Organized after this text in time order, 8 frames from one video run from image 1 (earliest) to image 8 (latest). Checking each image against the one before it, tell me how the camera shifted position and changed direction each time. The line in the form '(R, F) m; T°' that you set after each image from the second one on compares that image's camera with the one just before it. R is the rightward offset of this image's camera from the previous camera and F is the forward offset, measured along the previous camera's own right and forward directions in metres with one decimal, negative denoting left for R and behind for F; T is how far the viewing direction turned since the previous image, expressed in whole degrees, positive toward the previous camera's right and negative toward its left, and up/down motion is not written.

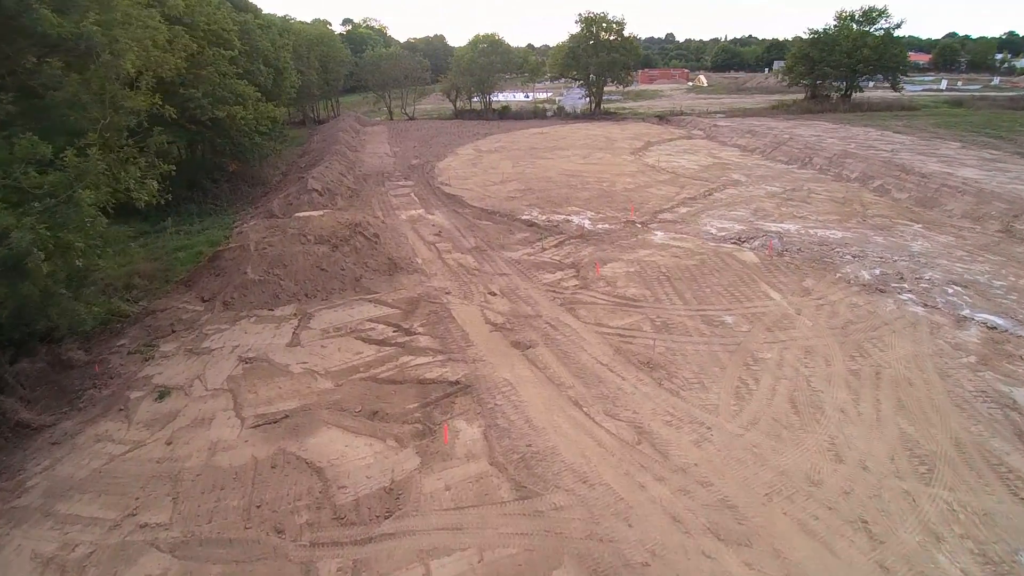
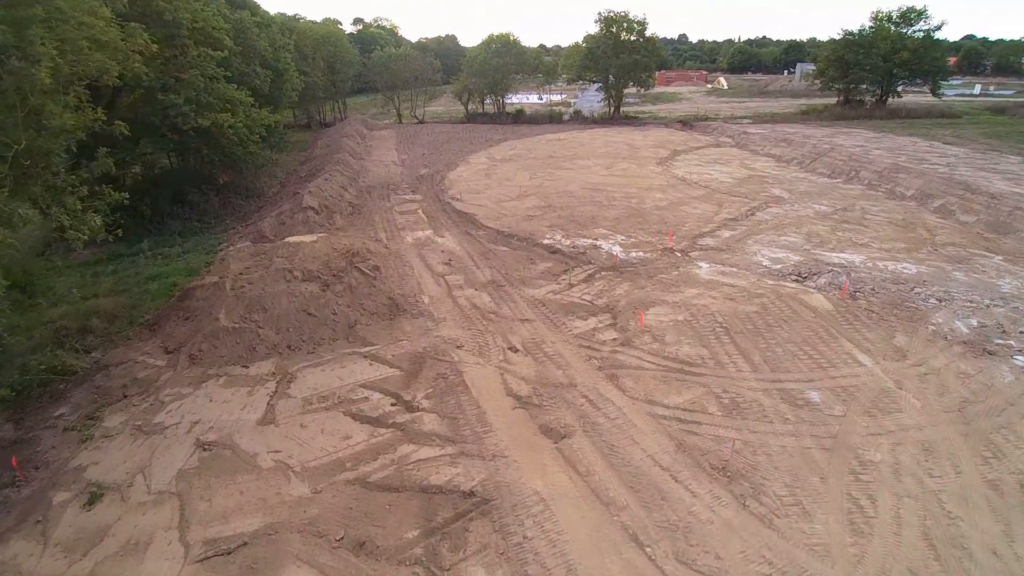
(-0.2, +1.8) m; -1°
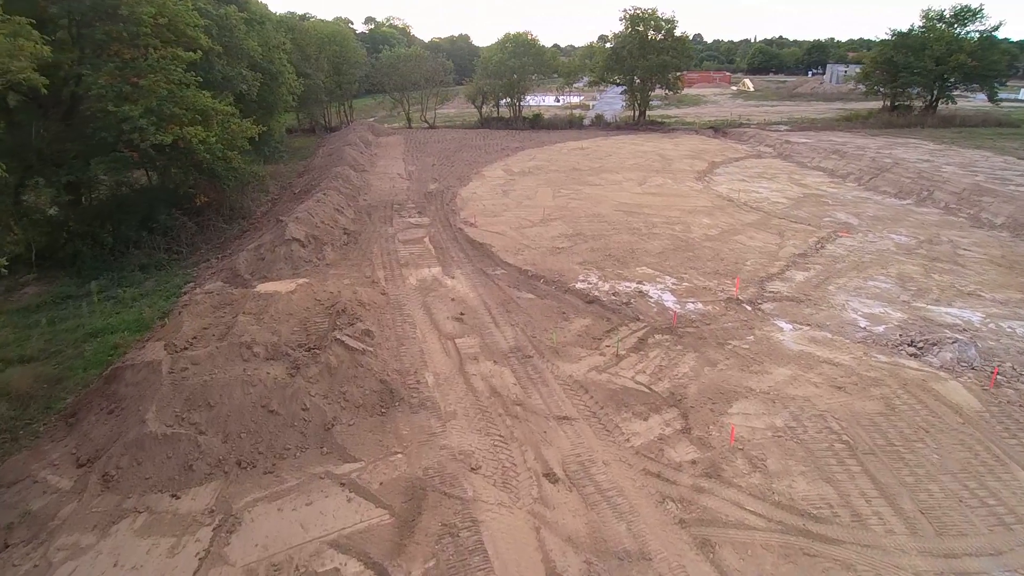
(-0.3, +2.4) m; -1°
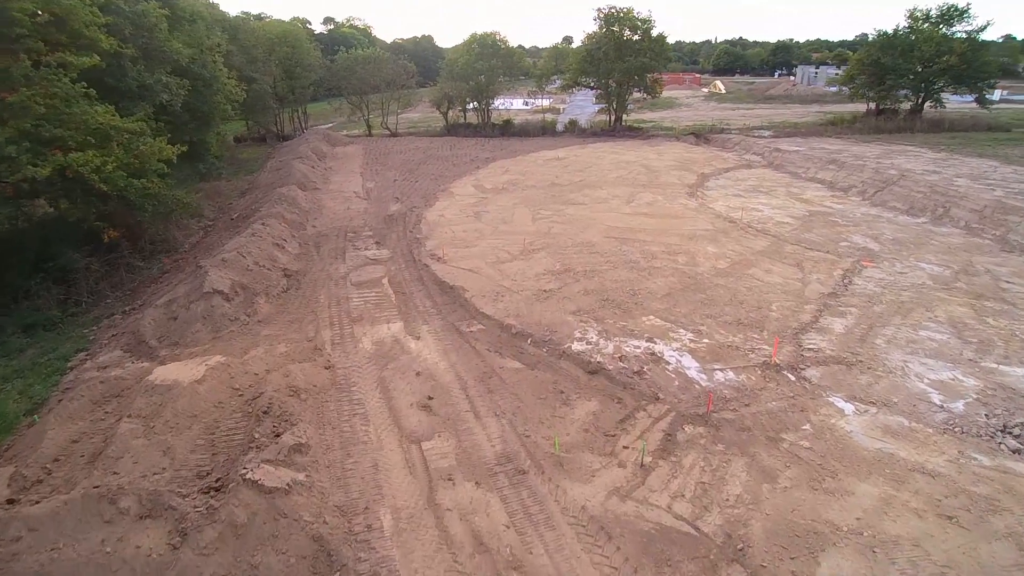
(-0.2, +2.2) m; +3°
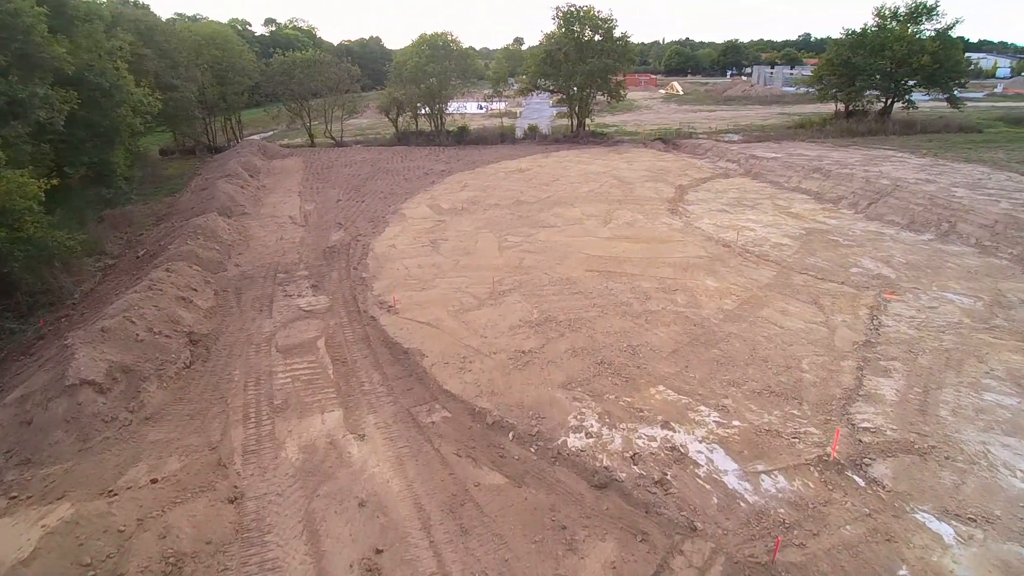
(-0.2, +2.1) m; +4°
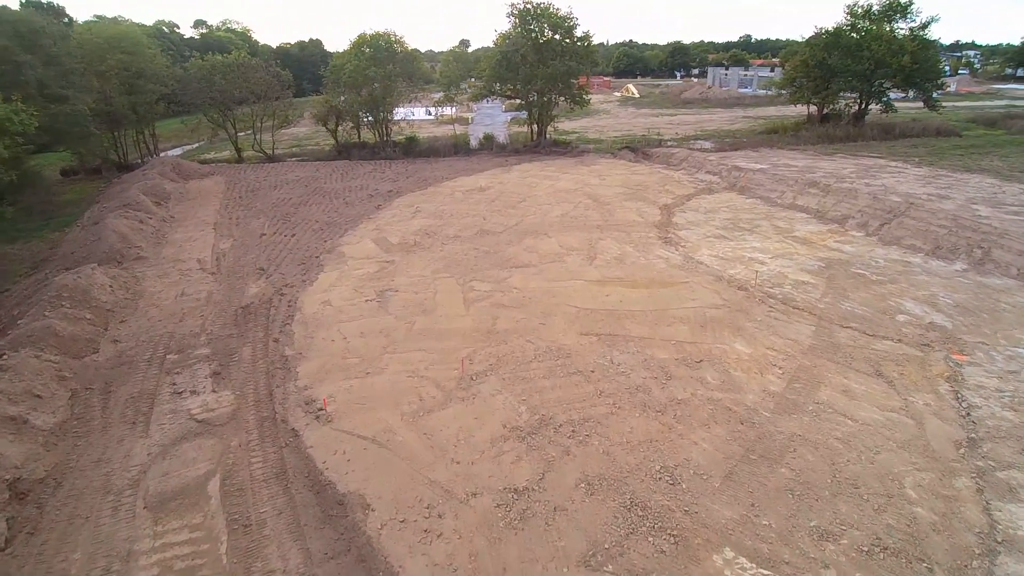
(-0.3, +2.6) m; +4°
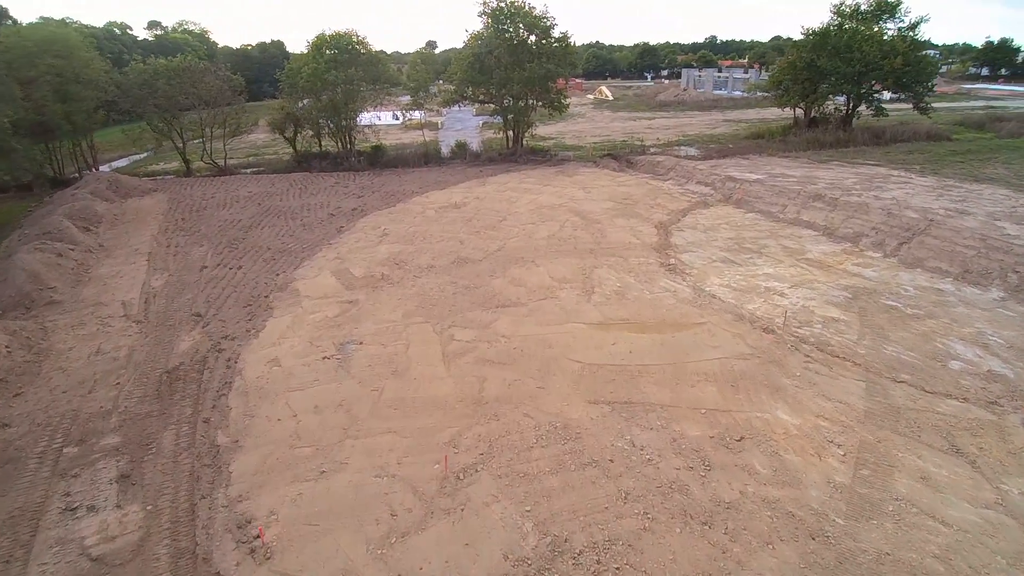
(-0.2, +1.7) m; +3°
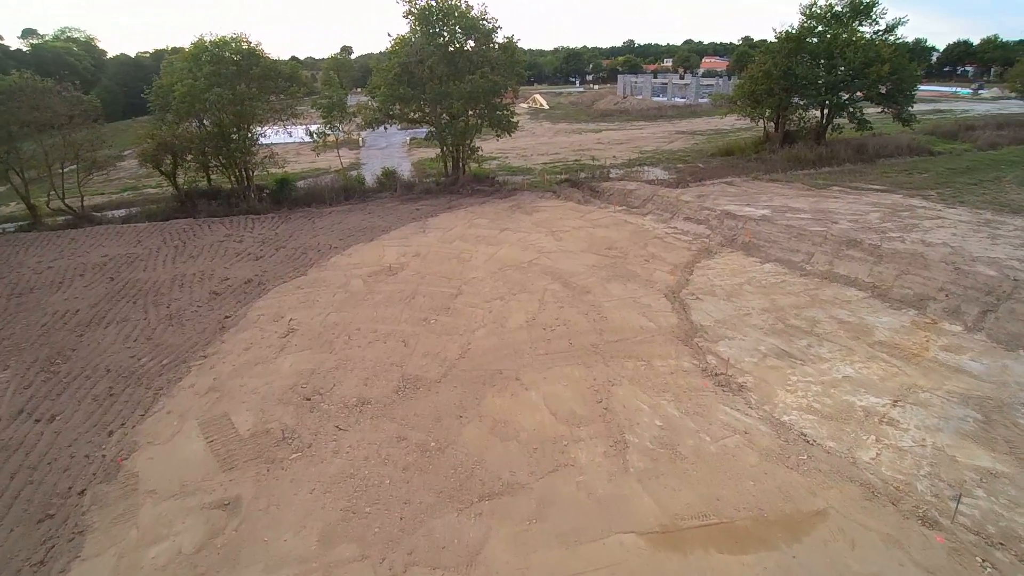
(-0.5, +3.9) m; +7°
